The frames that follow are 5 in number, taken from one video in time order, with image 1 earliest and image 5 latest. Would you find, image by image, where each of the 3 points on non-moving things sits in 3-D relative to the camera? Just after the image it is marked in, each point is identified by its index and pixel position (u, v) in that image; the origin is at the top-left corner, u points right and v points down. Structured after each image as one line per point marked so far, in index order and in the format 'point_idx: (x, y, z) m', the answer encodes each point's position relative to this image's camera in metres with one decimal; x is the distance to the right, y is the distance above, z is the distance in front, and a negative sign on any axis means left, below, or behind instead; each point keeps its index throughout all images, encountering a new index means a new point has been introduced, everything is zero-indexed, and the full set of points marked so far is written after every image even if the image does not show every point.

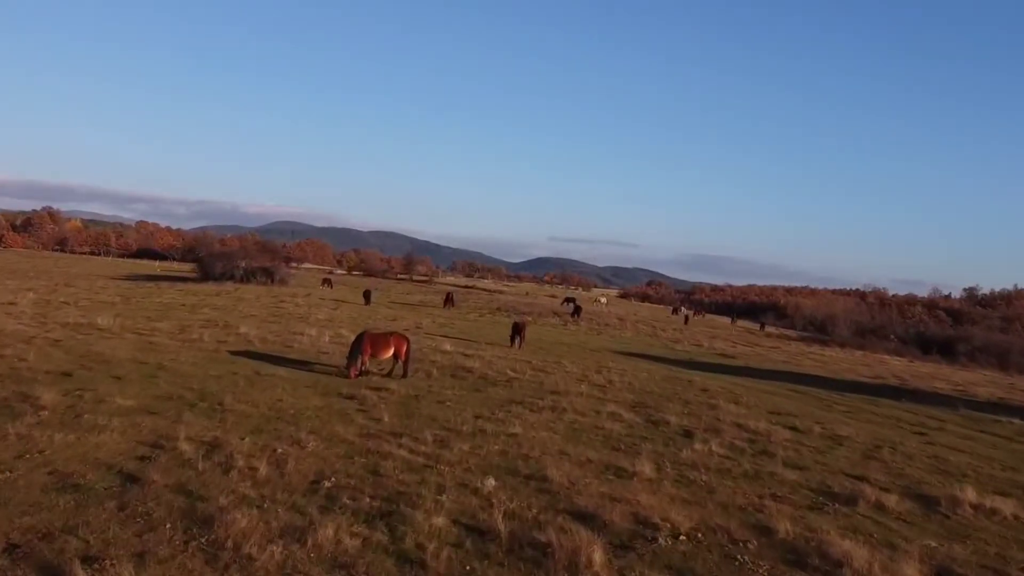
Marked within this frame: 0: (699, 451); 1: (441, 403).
0: (+1.9, -1.7, +12.7) m
1: (-0.9, -1.5, +15.6) m
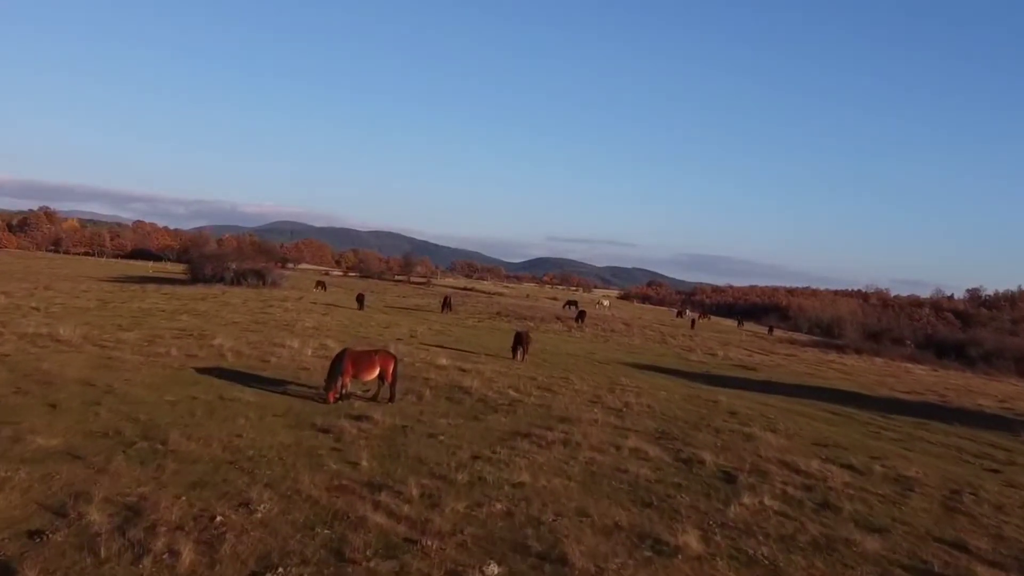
0: (+2.0, -1.8, +10.3) m
1: (-0.9, -1.6, +13.2) m
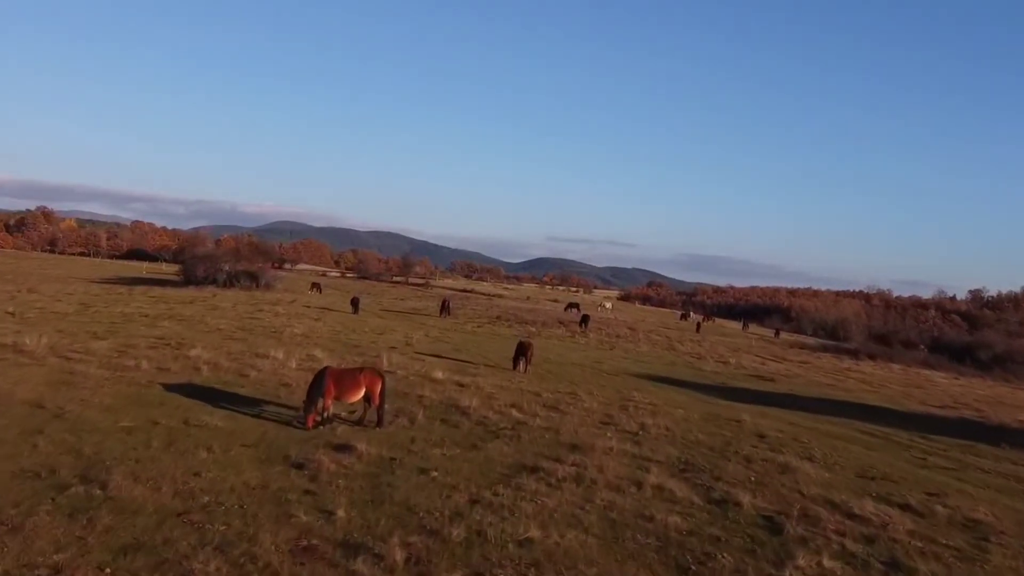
0: (+2.0, -1.9, +8.5) m
1: (-0.8, -1.7, +11.3) m
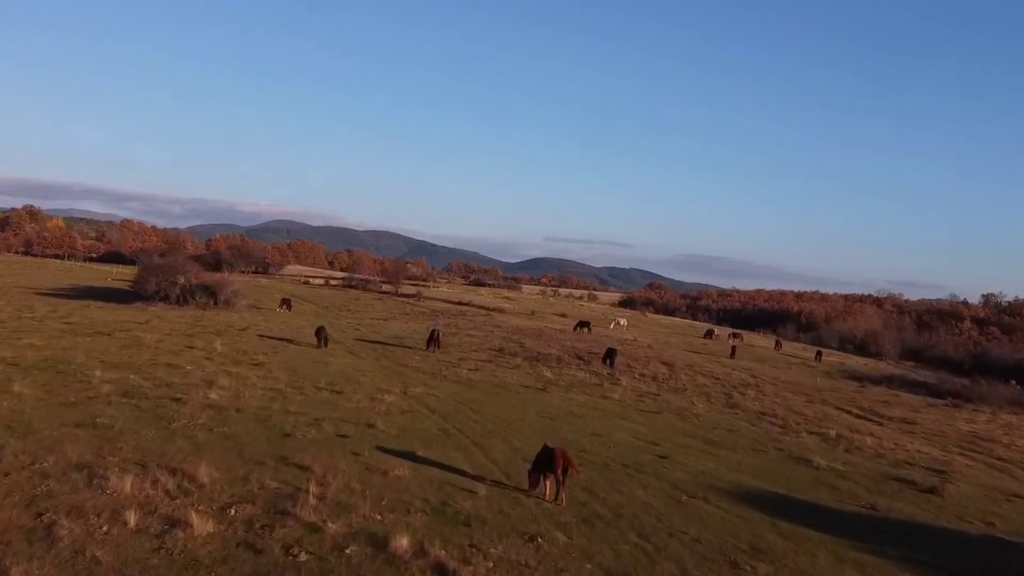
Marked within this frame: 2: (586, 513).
0: (+2.3, -2.8, -1.1) m
1: (-0.6, -2.5, +1.7) m
2: (+0.8, -2.4, +13.5) m
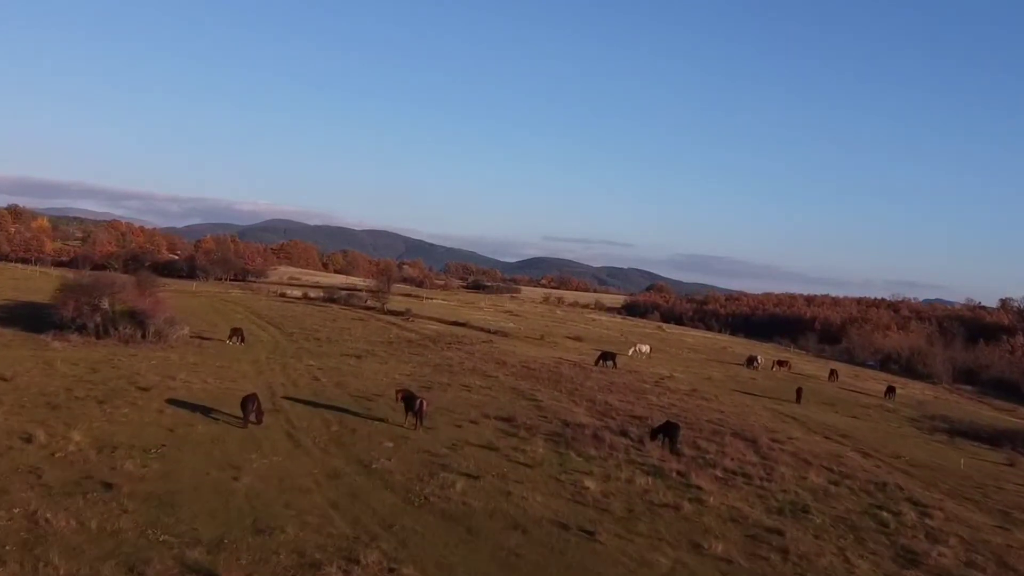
0: (+2.7, -3.8, -12.7) m
1: (-0.2, -3.5, -9.9) m
2: (+1.2, -3.4, +1.9) m
